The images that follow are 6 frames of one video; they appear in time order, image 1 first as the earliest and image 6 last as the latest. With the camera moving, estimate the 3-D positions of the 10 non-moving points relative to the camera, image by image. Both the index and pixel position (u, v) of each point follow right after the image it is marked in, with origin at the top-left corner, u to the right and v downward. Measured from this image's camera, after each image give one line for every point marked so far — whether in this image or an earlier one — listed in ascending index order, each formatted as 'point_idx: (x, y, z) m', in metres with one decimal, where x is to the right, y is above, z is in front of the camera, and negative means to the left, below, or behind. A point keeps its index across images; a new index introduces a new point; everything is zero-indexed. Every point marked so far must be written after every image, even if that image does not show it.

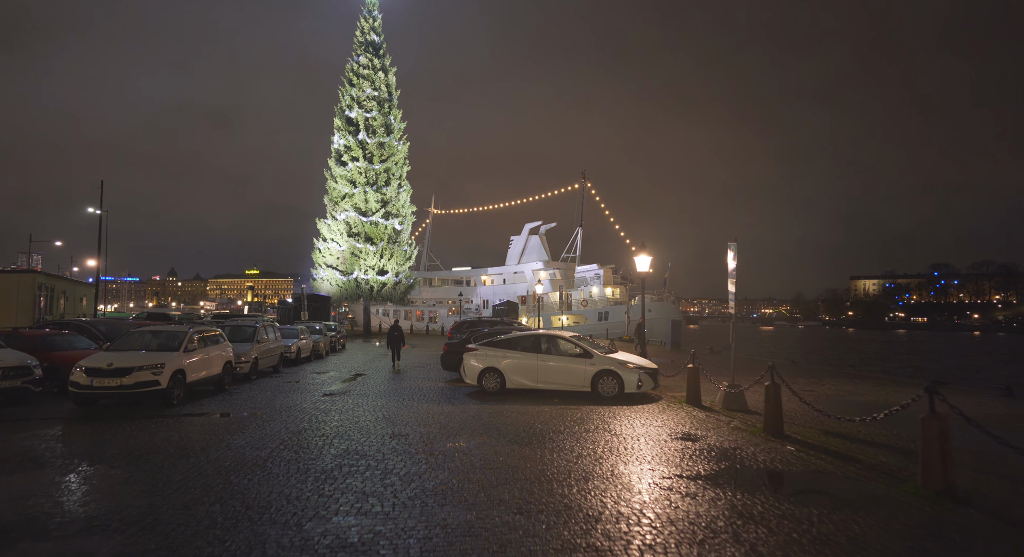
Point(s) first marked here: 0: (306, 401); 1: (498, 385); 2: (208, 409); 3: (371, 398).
0: (-4.7, -2.8, +11.8) m
1: (-0.3, -2.5, +12.5) m
2: (-6.3, -2.7, +10.8) m
3: (-3.3, -2.8, +12.2) m
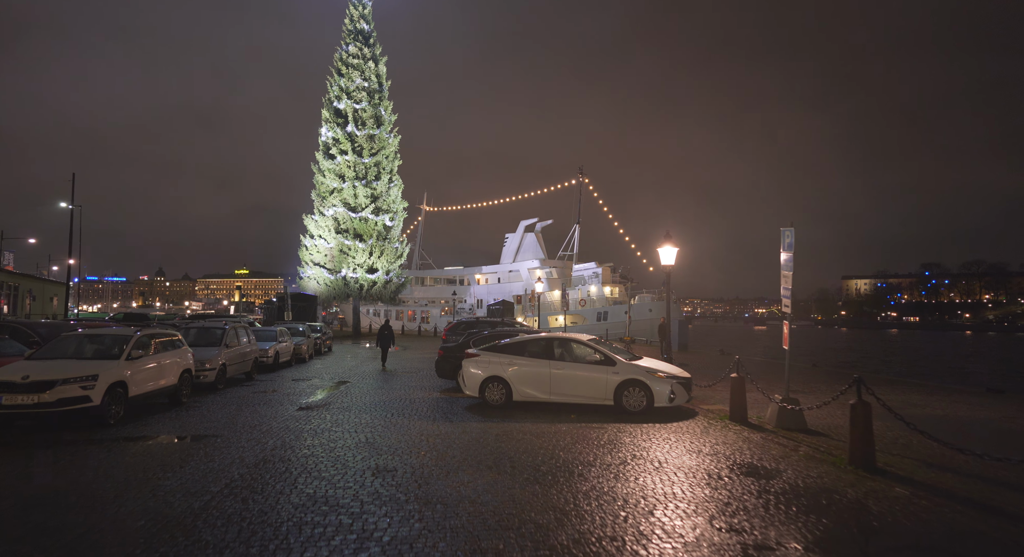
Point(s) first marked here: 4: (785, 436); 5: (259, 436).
0: (-4.5, -2.7, +10.0) m
1: (-0.2, -2.4, +10.7) m
2: (-6.1, -2.6, +8.9) m
3: (-3.2, -2.7, +10.3) m
4: (+4.1, -2.3, +7.8) m
5: (-4.0, -2.5, +8.3) m
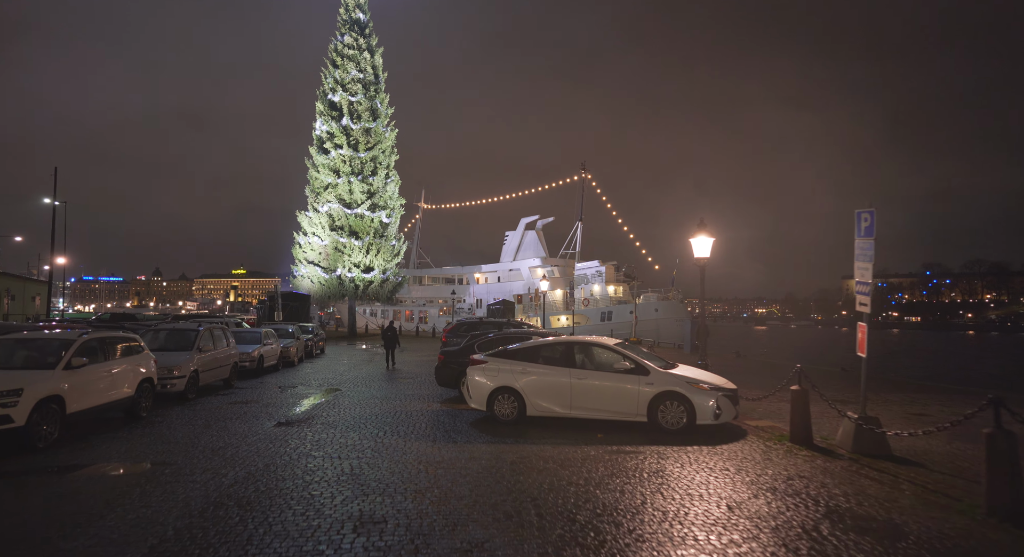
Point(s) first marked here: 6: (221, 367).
0: (-4.3, -2.6, +8.4) m
1: (0.0, -2.3, +9.2) m
2: (-5.9, -2.5, +7.3) m
3: (-2.9, -2.6, +8.8) m
4: (+4.3, -2.2, +6.3) m
5: (-3.8, -2.4, +6.7) m
6: (-7.5, -2.3, +13.5) m
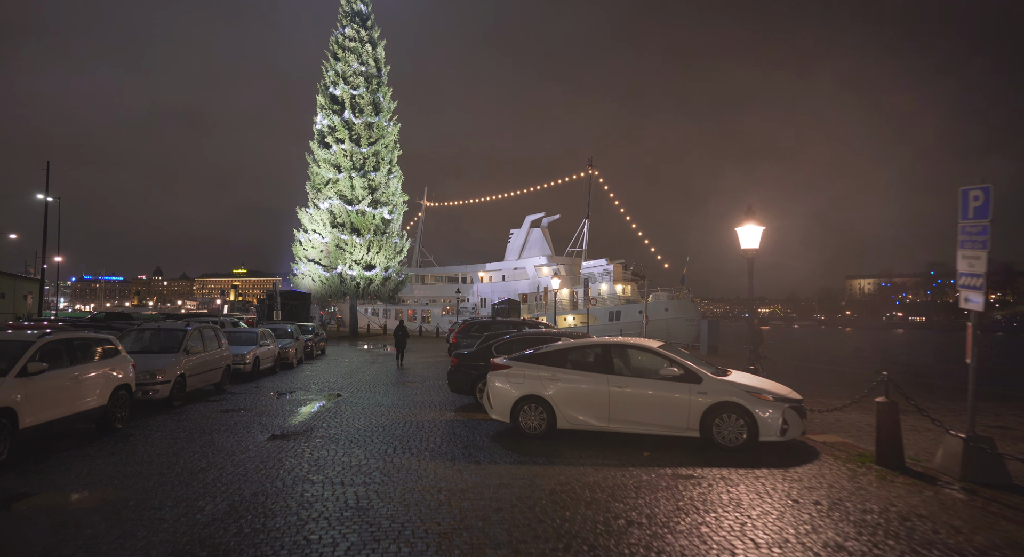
0: (-3.9, -2.4, +7.2) m
1: (+0.5, -2.2, +8.0) m
2: (-5.4, -2.3, +6.2) m
3: (-2.5, -2.5, +7.6) m
4: (+4.7, -2.1, +5.1) m
5: (-3.3, -2.3, +5.6) m
6: (-7.0, -2.2, +12.3) m
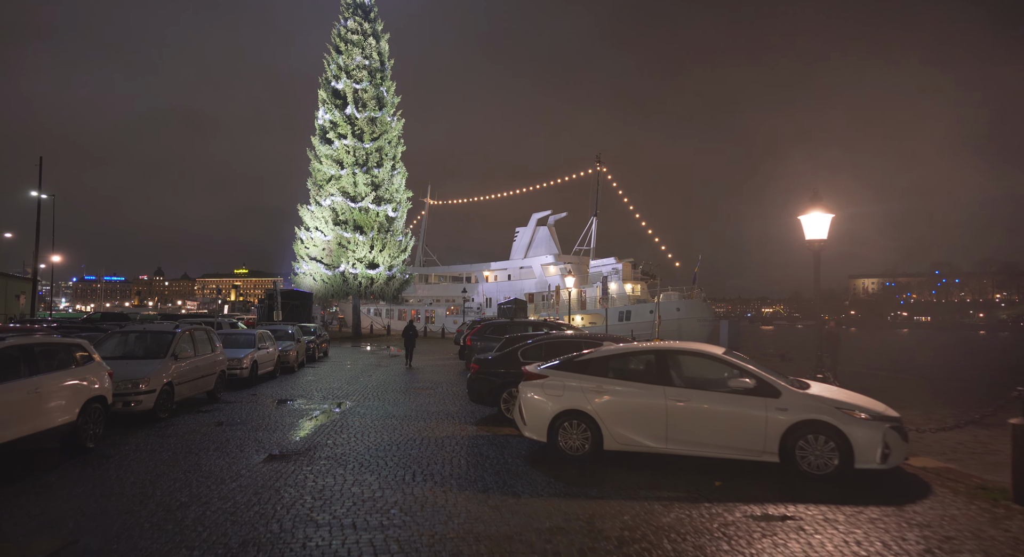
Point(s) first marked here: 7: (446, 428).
0: (-3.4, -2.4, +6.1) m
1: (+1.0, -2.1, +6.8) m
2: (-4.9, -2.3, +5.0) m
3: (-2.0, -2.4, +6.4) m
4: (+5.2, -2.1, +3.9) m
5: (-2.9, -2.2, +4.4) m
6: (-6.5, -2.1, +11.1) m
7: (-1.1, -2.6, +9.0) m
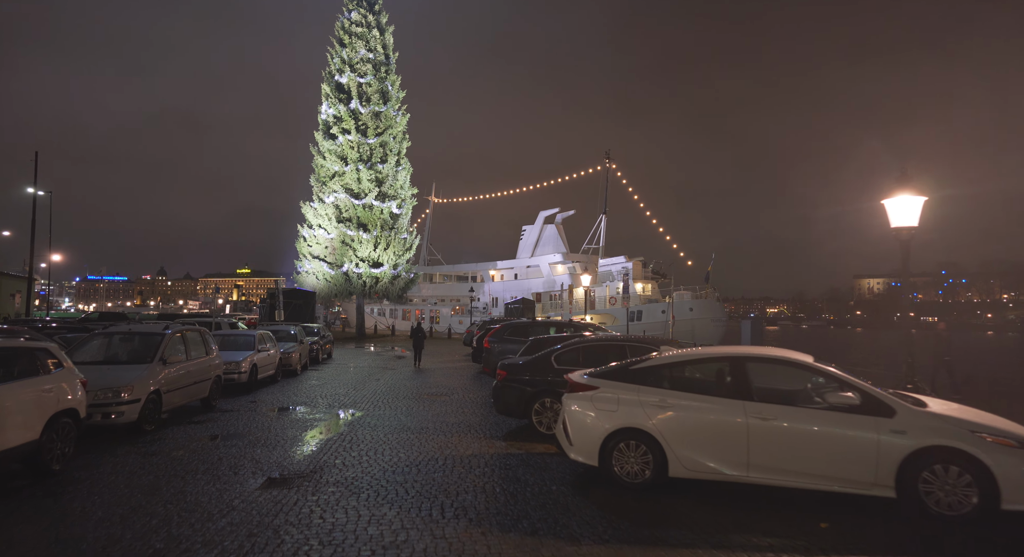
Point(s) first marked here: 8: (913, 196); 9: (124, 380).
0: (-2.9, -2.3, +4.9) m
1: (+1.5, -2.1, +5.7) m
2: (-4.5, -2.2, +3.9) m
3: (-1.5, -2.3, +5.3) m
4: (+5.7, -2.0, +2.7) m
5: (-2.4, -2.1, +3.3) m
6: (-6.0, -2.0, +10.0) m
7: (-0.6, -2.5, +7.9) m
8: (+5.4, +1.1, +7.1) m
9: (-5.9, -1.5, +8.0) m
